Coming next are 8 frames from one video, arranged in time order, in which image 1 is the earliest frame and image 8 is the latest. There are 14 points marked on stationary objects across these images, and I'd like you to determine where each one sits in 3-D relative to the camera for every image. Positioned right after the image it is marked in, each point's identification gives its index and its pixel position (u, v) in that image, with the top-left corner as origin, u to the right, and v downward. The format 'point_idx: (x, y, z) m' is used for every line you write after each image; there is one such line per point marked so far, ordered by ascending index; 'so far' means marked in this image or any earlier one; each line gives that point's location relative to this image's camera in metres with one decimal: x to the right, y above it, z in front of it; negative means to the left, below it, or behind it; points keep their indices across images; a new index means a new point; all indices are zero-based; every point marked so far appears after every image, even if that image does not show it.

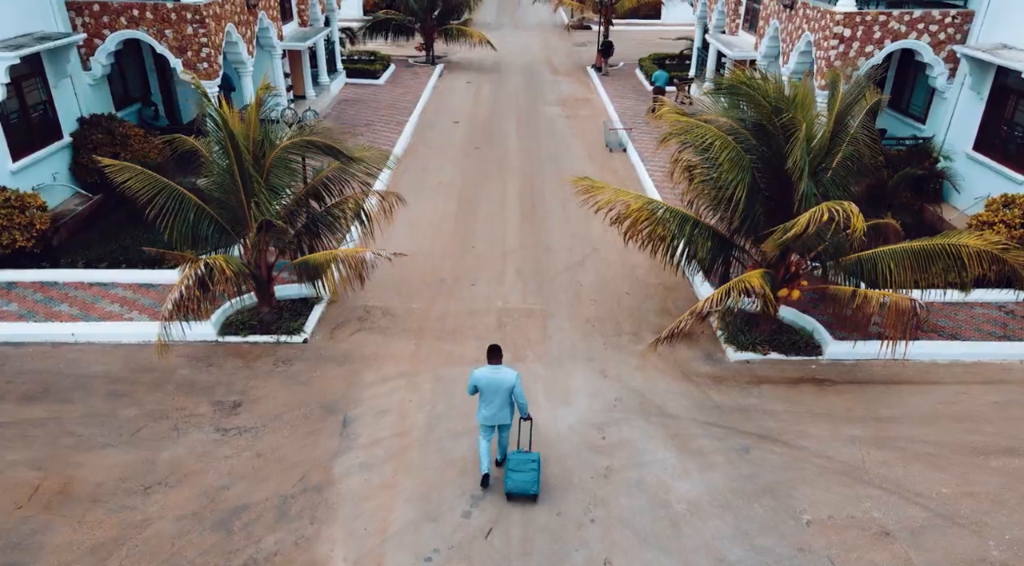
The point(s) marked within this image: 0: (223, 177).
0: (-3.4, +1.3, +8.4) m
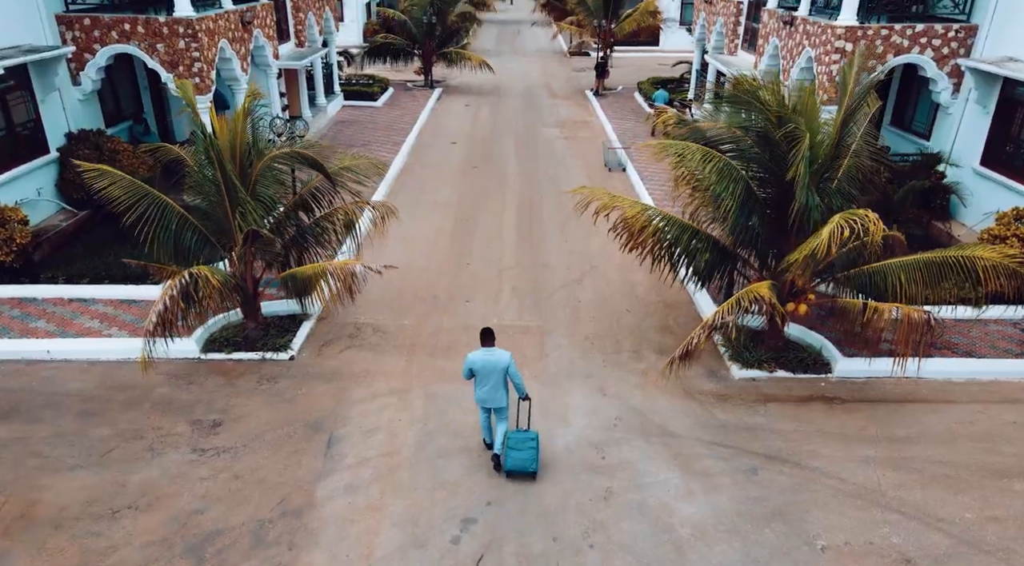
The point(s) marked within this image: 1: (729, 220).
0: (-3.5, +1.1, +8.1) m
1: (+2.5, +0.7, +8.2) m
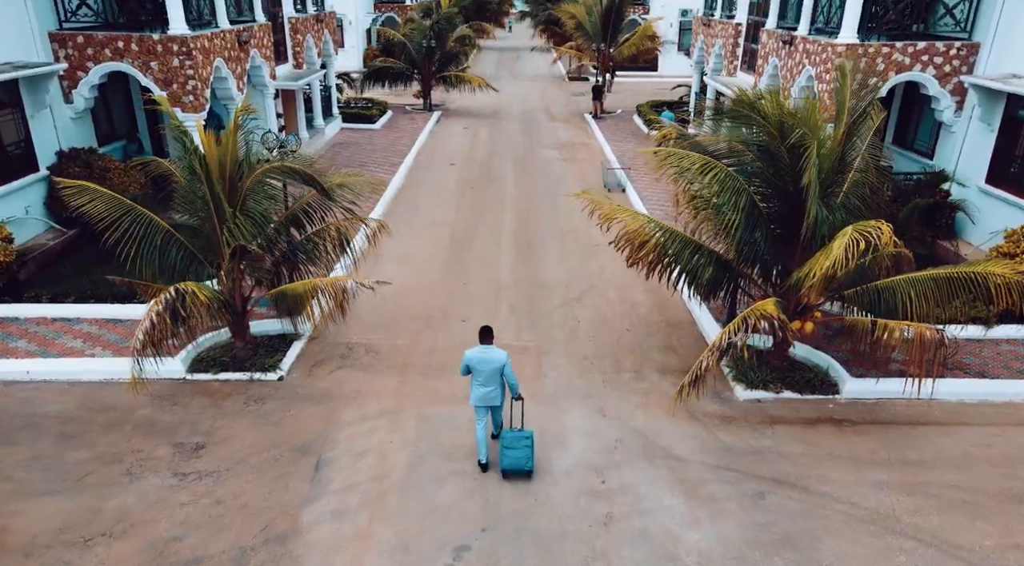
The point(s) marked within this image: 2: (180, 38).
0: (-3.5, +0.9, +7.9) m
1: (+2.4, +0.5, +7.9) m
2: (-5.3, +3.9, +11.5) m
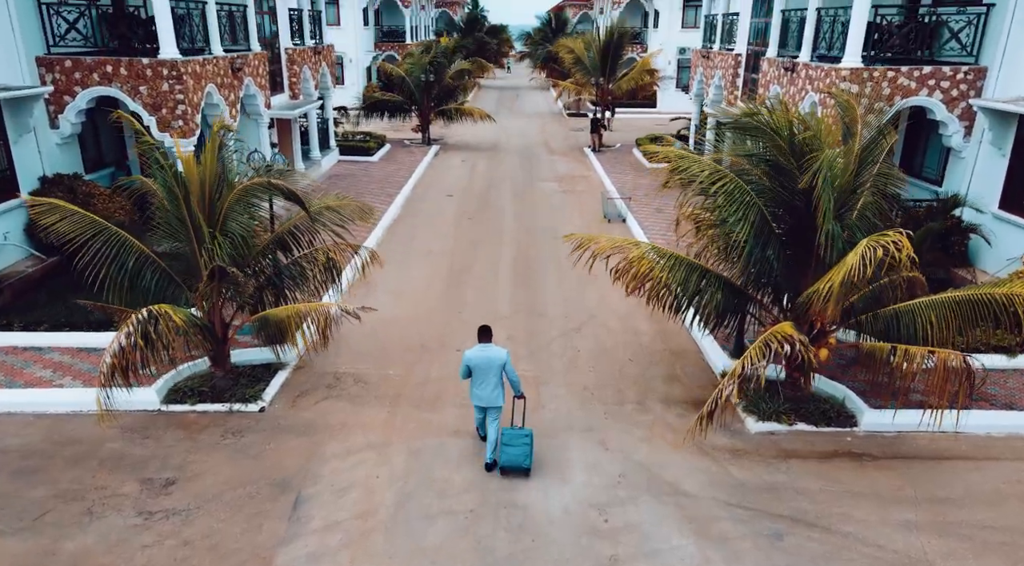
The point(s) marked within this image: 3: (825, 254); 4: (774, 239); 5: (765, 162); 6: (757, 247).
0: (-3.6, +0.7, +7.5) m
1: (+2.4, +0.3, +7.5) m
2: (-5.4, +3.5, +11.2) m
3: (+3.2, +0.3, +7.3) m
4: (+2.7, +0.5, +7.4) m
5: (+2.7, +1.3, +7.6) m
6: (+2.5, +0.4, +7.4) m
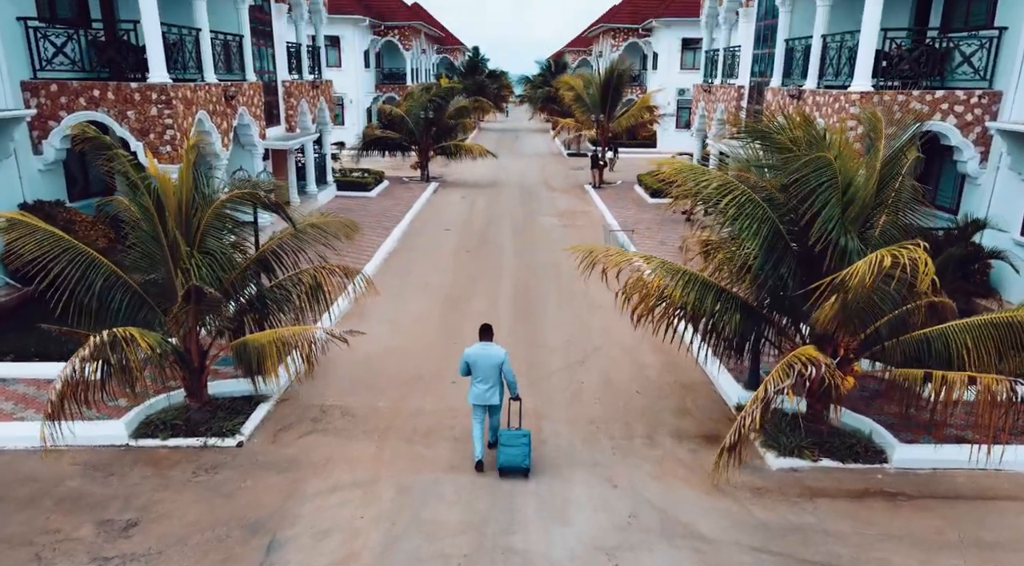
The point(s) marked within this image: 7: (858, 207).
0: (-3.6, +0.4, +7.0) m
1: (+2.4, +0.1, +7.0) m
2: (-5.4, +3.0, +10.9) m
3: (+3.2, 0.0, +6.8) m
4: (+2.7, +0.2, +6.9) m
5: (+2.7, +1.0, +7.1) m
6: (+2.5, +0.2, +6.9) m
7: (+3.2, +0.7, +6.7) m
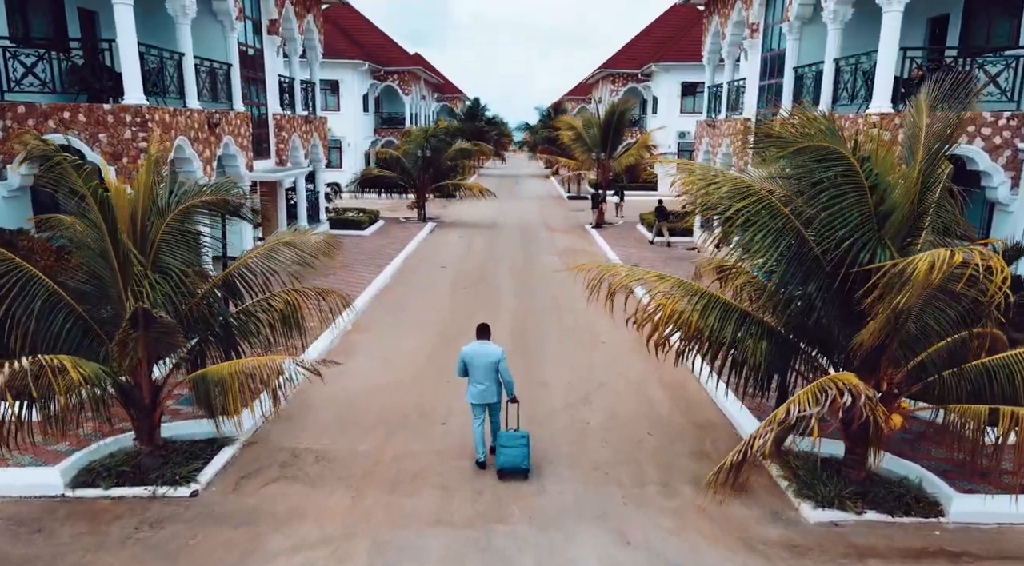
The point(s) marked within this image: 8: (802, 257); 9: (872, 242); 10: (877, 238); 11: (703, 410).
0: (-3.6, +0.2, +6.2) m
1: (+2.3, -0.1, +6.2) m
2: (-5.4, +2.5, +10.3) m
3: (+3.1, -0.1, +6.0) m
4: (+2.7, 0.0, +6.1) m
5: (+2.6, +0.8, +6.4) m
6: (+2.5, 0.0, +6.0) m
7: (+3.2, +0.5, +5.9) m
8: (+2.5, +0.2, +6.0) m
9: (+2.9, +0.3, +5.7) m
10: (+2.9, +0.4, +5.8) m
11: (+2.2, -1.5, +8.5) m
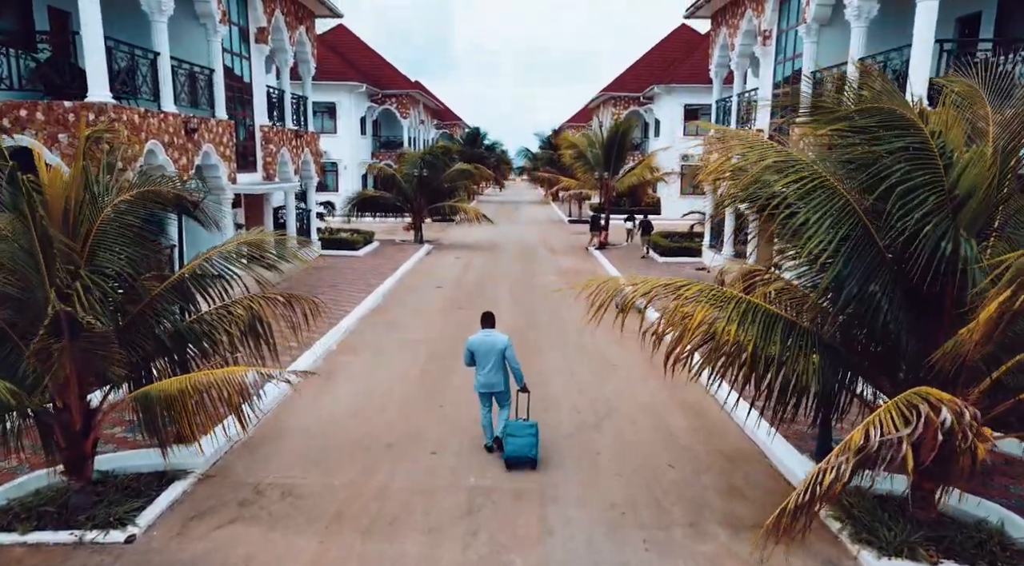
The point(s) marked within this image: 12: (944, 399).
0: (-3.6, +0.2, +5.2) m
1: (+2.3, -0.2, +5.2) m
2: (-5.4, +2.3, +9.4) m
3: (+3.1, -0.1, +5.0) m
4: (+2.7, 0.0, +5.1) m
5: (+2.6, +0.8, +5.4) m
6: (+2.5, 0.0, +5.0) m
7: (+3.2, +0.5, +4.9) m
8: (+2.5, +0.2, +5.0) m
9: (+2.9, +0.3, +4.8) m
10: (+2.9, +0.4, +4.8) m
11: (+2.2, -1.6, +7.4) m
12: (+2.5, -0.8, +4.2) m
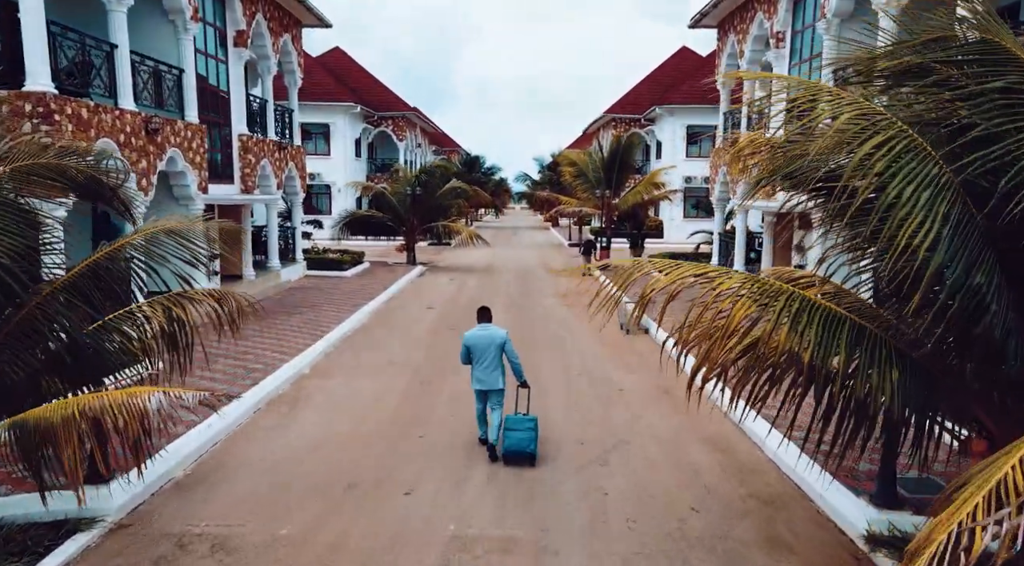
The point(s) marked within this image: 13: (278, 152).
0: (-3.7, +0.2, +4.0) m
1: (+2.3, -0.1, +4.0) m
2: (-5.5, +2.2, +8.3) m
3: (+3.1, -0.1, +3.8) m
4: (+2.6, +0.1, +3.9) m
5: (+2.6, +0.8, +4.3) m
6: (+2.4, 0.0, +3.9) m
7: (+3.1, +0.6, +3.8) m
8: (+2.4, +0.2, +3.8) m
9: (+2.8, +0.4, +3.6) m
10: (+2.9, +0.4, +3.6) m
11: (+2.2, -1.7, +6.2) m
12: (+2.4, -0.7, +3.0) m
13: (-5.5, +3.0, +16.6) m
